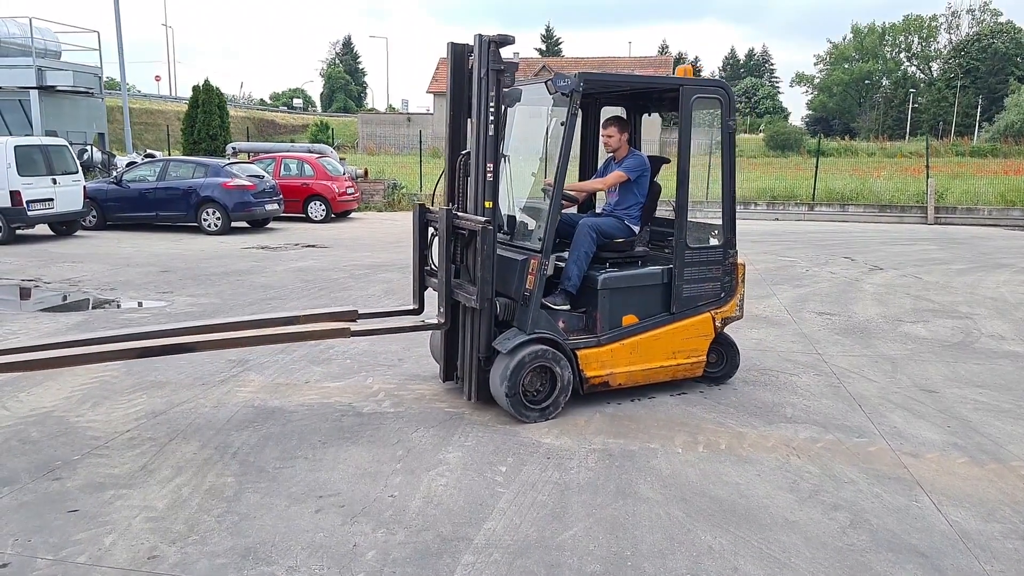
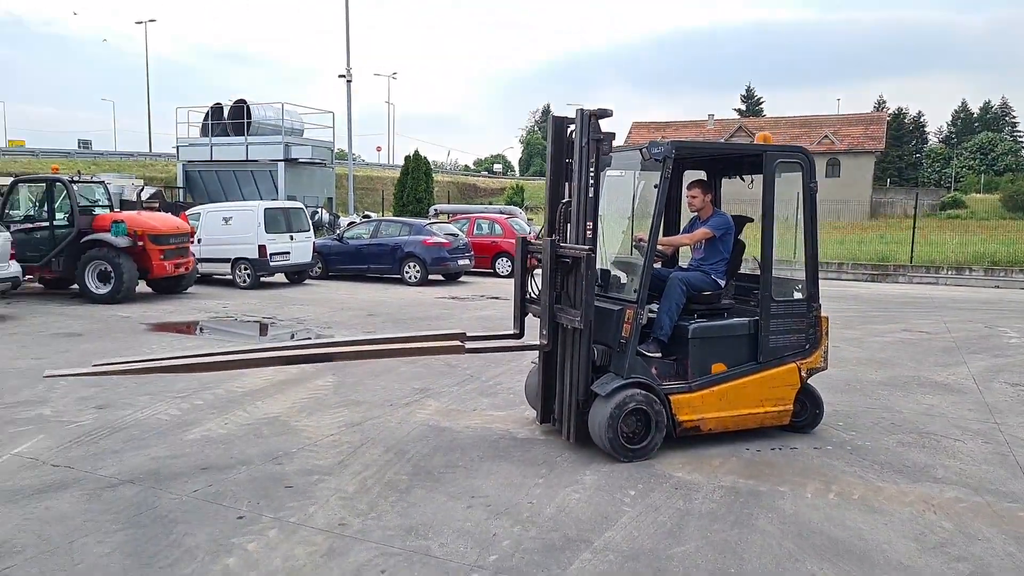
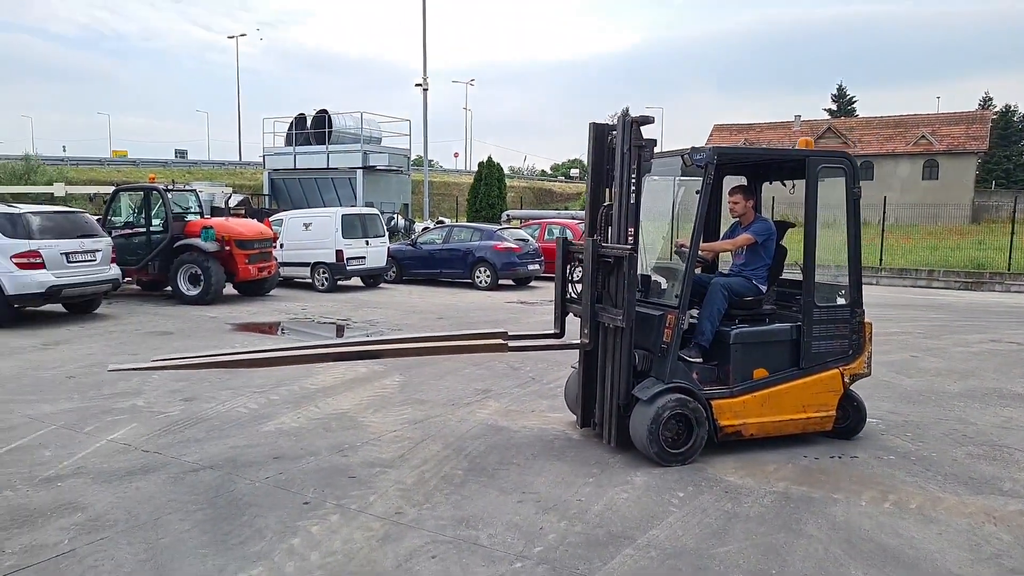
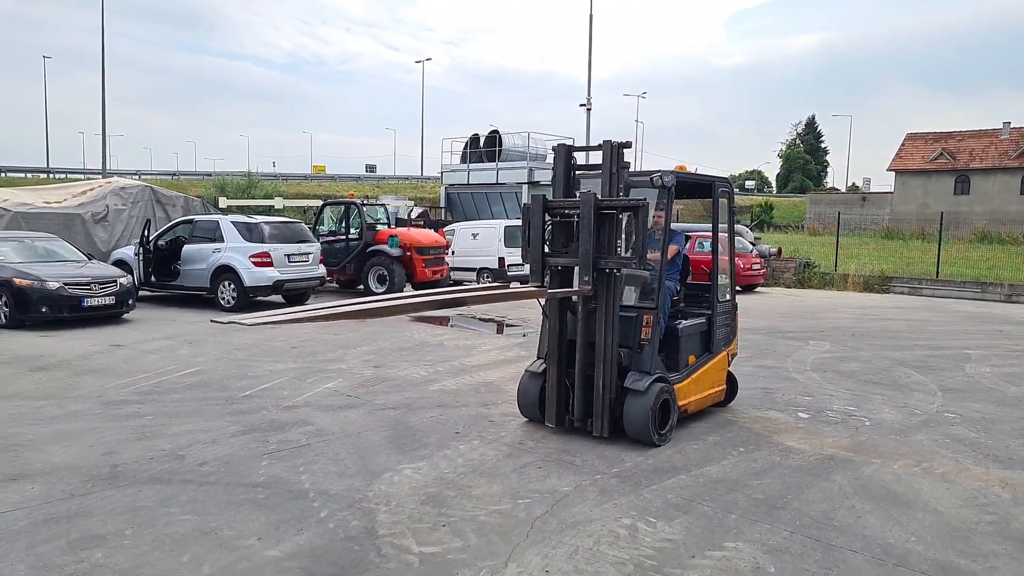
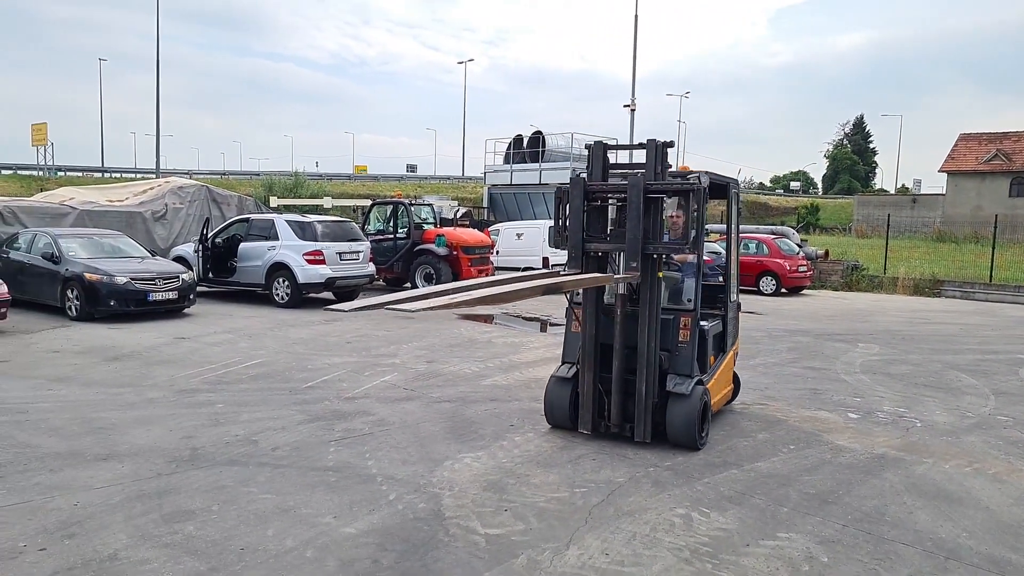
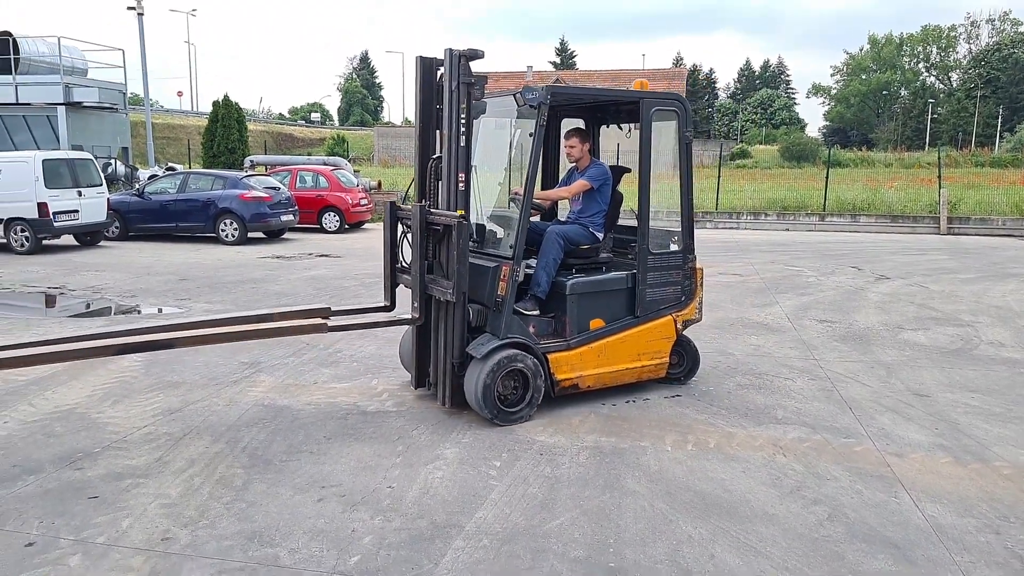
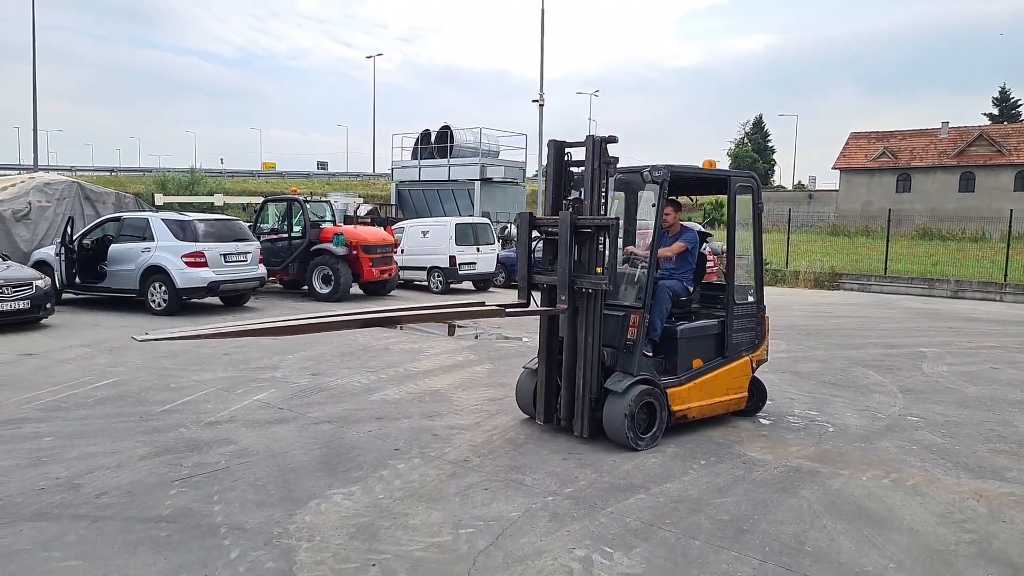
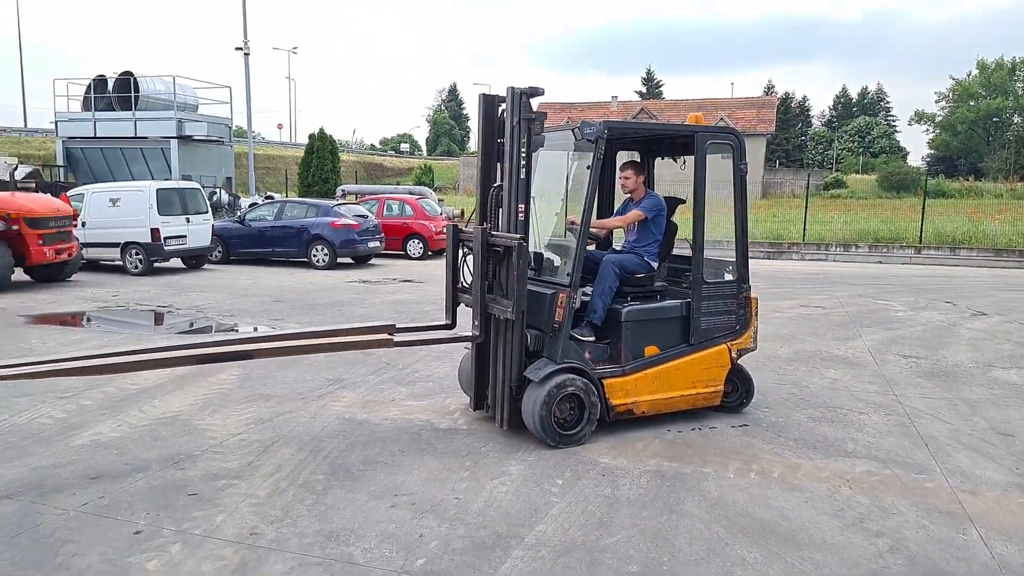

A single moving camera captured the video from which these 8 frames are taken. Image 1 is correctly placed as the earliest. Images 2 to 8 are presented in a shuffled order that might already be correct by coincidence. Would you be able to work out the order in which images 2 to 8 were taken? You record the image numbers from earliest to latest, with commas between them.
6, 8, 2, 3, 7, 4, 5
